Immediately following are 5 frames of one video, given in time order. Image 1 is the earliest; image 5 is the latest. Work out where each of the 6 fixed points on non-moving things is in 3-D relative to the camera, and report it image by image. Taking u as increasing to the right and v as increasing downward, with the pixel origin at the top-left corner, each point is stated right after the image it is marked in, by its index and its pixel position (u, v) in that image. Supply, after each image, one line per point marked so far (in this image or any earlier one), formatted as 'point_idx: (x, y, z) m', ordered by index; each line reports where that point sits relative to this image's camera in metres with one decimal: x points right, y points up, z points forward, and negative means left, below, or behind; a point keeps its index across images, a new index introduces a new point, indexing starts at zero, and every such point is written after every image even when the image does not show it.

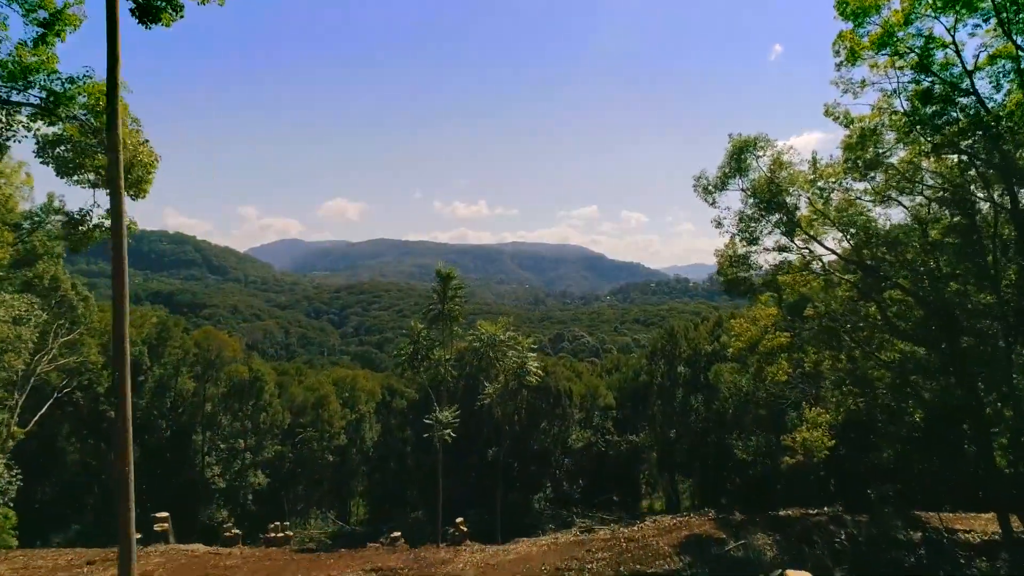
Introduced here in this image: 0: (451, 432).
0: (-1.7, -4.0, +15.4) m
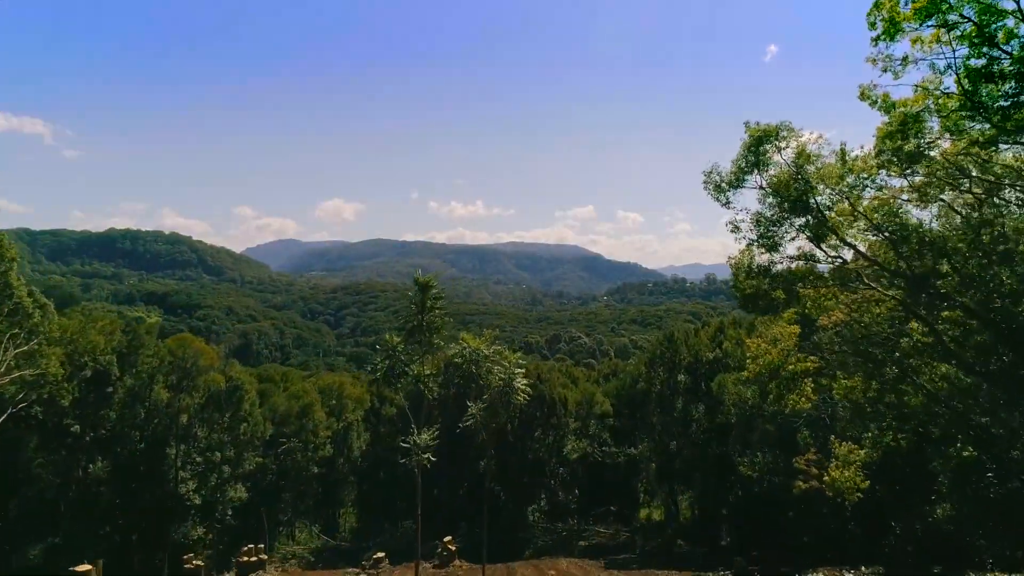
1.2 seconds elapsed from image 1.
0: (-2.0, -4.2, +13.9) m
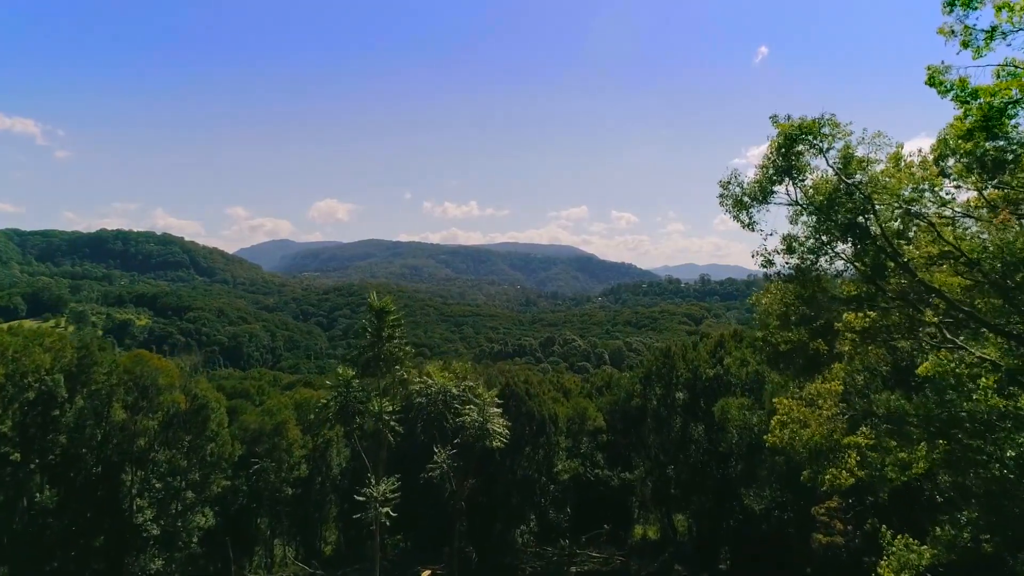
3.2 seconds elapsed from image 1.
0: (-2.6, -4.7, +11.9) m
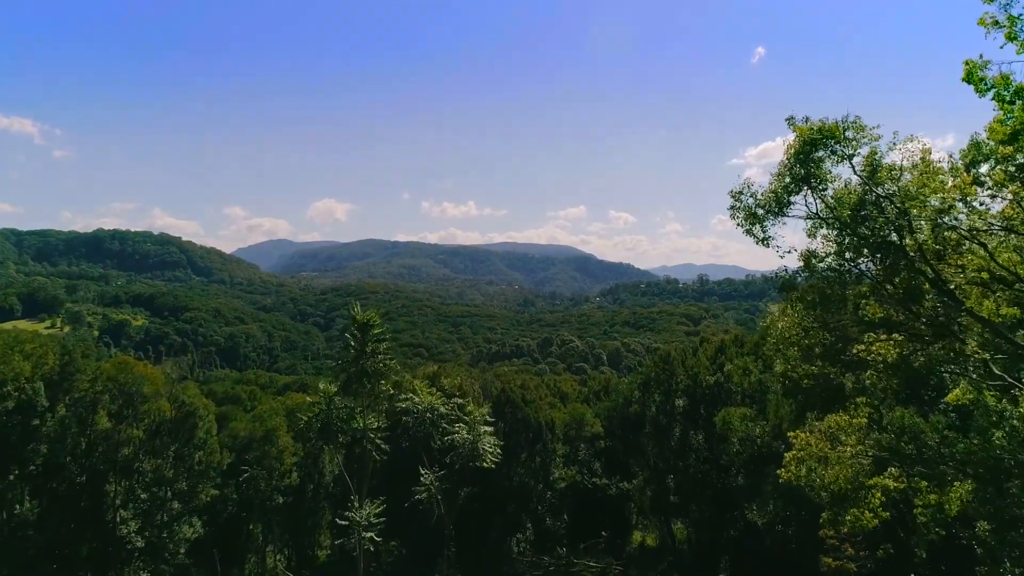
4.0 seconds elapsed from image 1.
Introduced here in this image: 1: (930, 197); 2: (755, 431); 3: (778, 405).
0: (-2.7, -4.9, +11.2) m
1: (+5.2, +1.2, +7.1) m
2: (+7.6, -4.5, +17.8) m
3: (+7.9, -3.5, +16.8) m
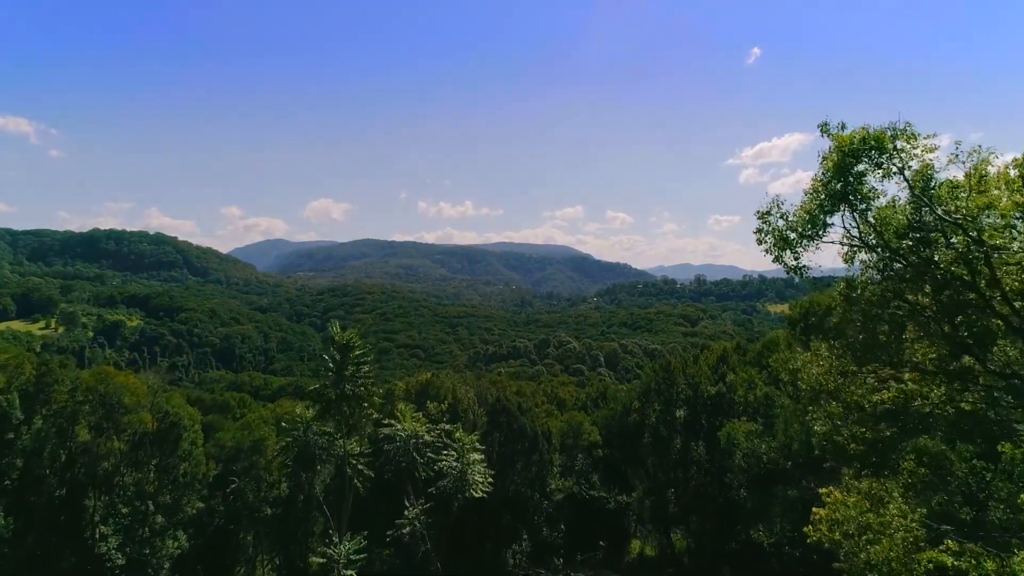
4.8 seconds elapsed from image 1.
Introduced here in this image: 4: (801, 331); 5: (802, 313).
0: (-2.9, -5.2, +10.3) m
1: (+5.1, +0.9, +6.3) m
2: (+7.4, -4.8, +17.0) m
3: (+7.7, -3.8, +16.0) m
4: (+9.2, -1.4, +17.9) m
5: (+9.2, -0.8, +17.9) m
